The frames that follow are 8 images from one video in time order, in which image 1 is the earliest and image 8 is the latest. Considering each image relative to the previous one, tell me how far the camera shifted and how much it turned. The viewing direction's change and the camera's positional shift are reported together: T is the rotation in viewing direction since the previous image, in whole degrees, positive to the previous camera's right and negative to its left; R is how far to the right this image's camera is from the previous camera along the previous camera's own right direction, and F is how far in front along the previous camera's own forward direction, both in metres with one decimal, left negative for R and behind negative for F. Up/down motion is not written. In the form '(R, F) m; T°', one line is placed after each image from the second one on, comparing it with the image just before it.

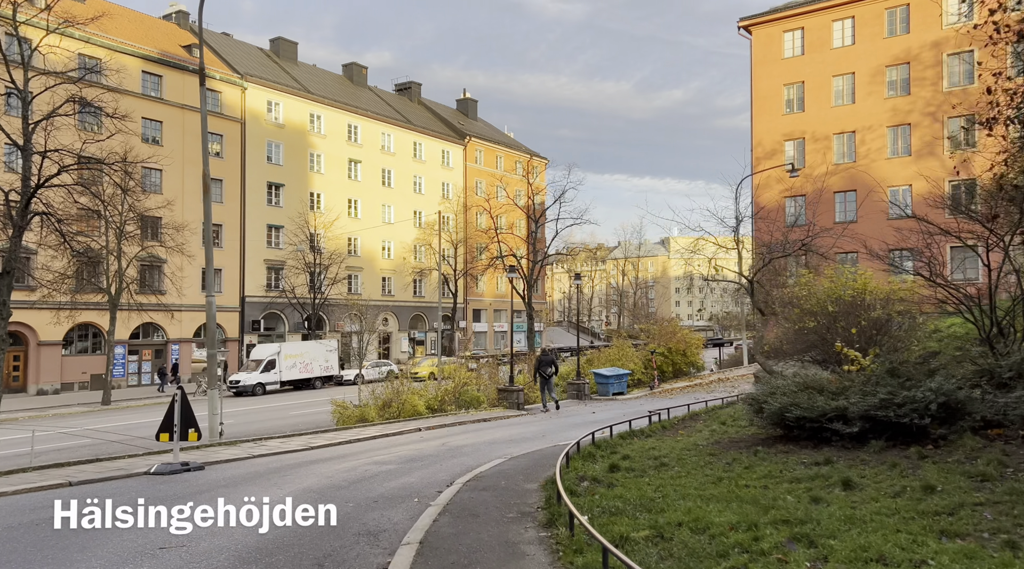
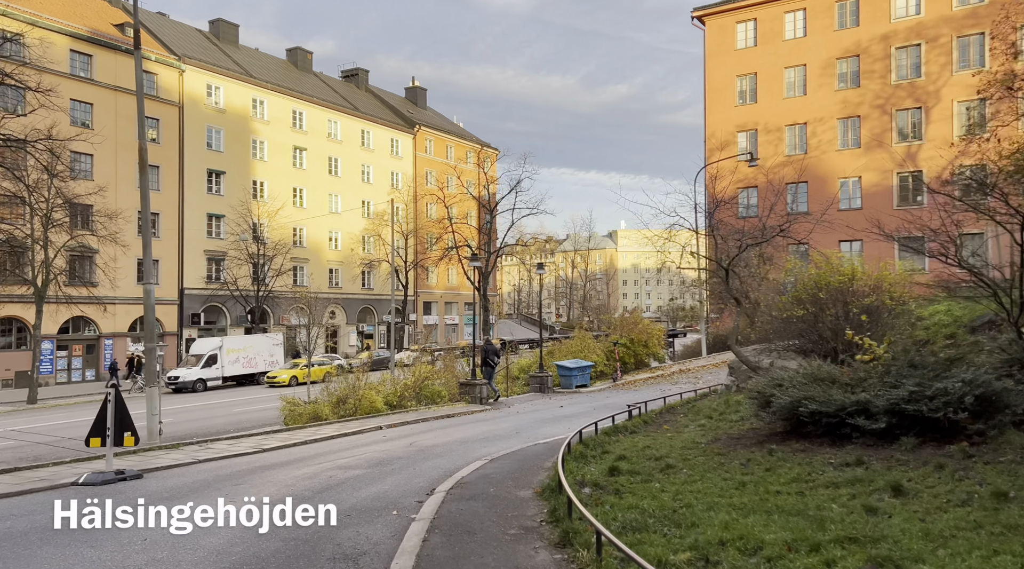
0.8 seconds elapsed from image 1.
(-0.4, +1.2) m; +4°
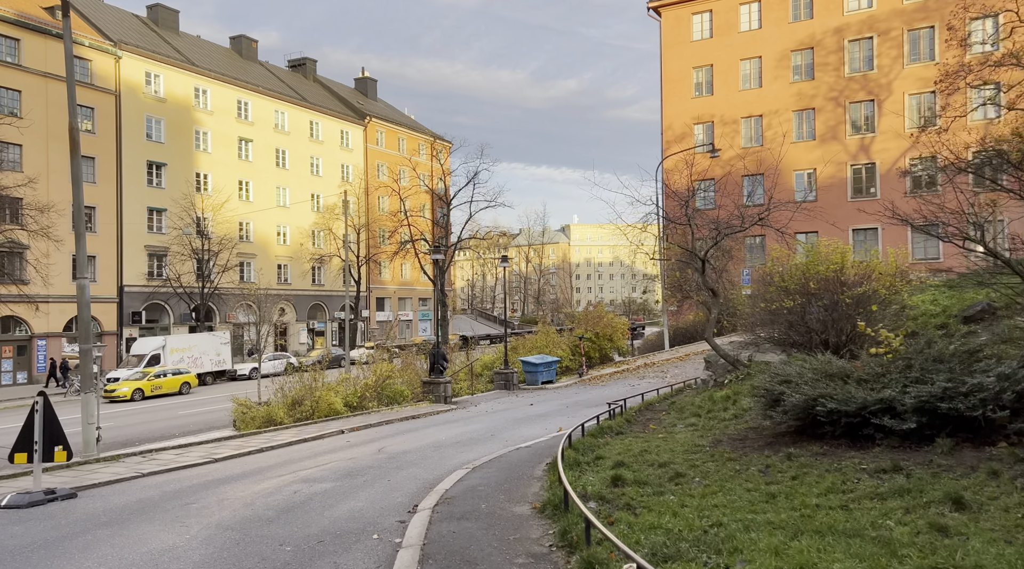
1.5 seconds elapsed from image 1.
(-0.4, +1.0) m; +3°
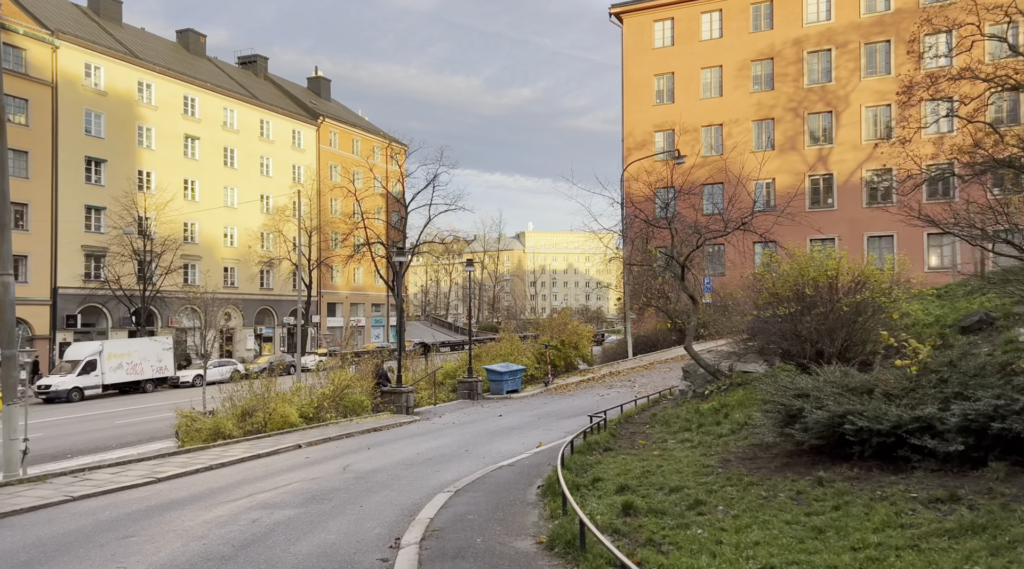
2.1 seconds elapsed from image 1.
(-0.4, +1.0) m; +3°
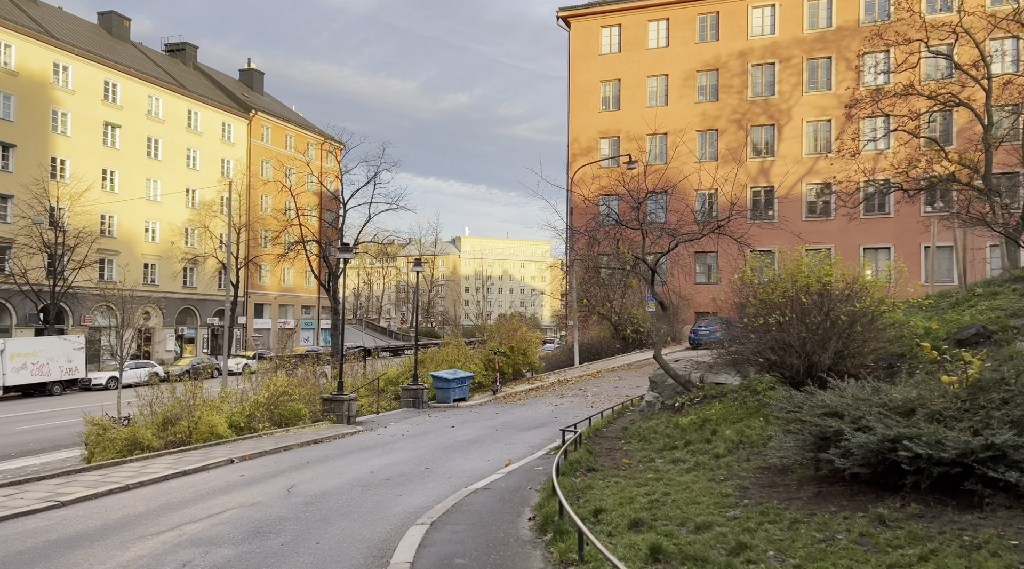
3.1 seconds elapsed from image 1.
(-0.5, +1.4) m; +5°
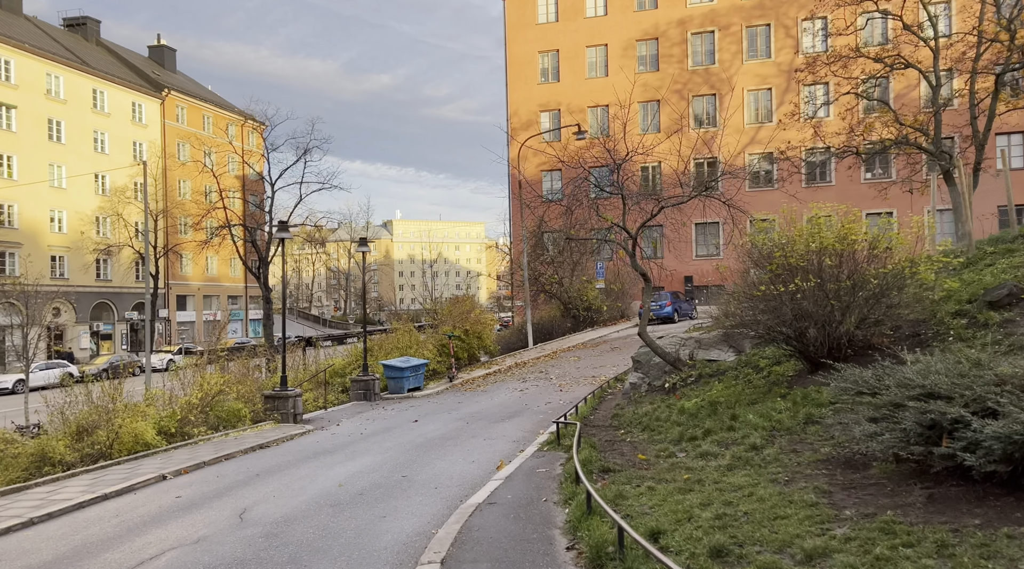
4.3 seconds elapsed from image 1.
(-0.6, +1.7) m; +5°
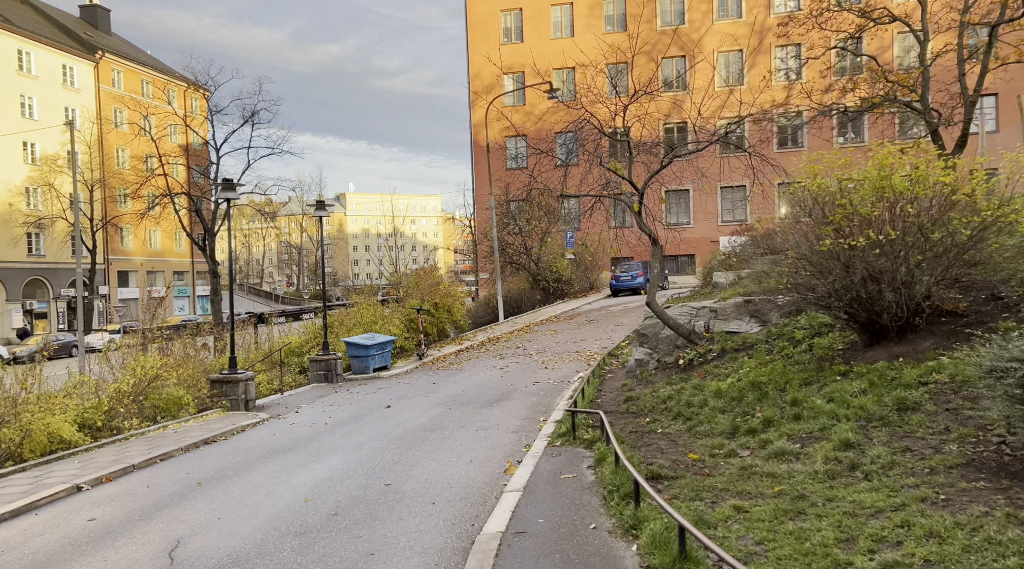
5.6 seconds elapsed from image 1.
(-0.5, +2.1) m; +3°
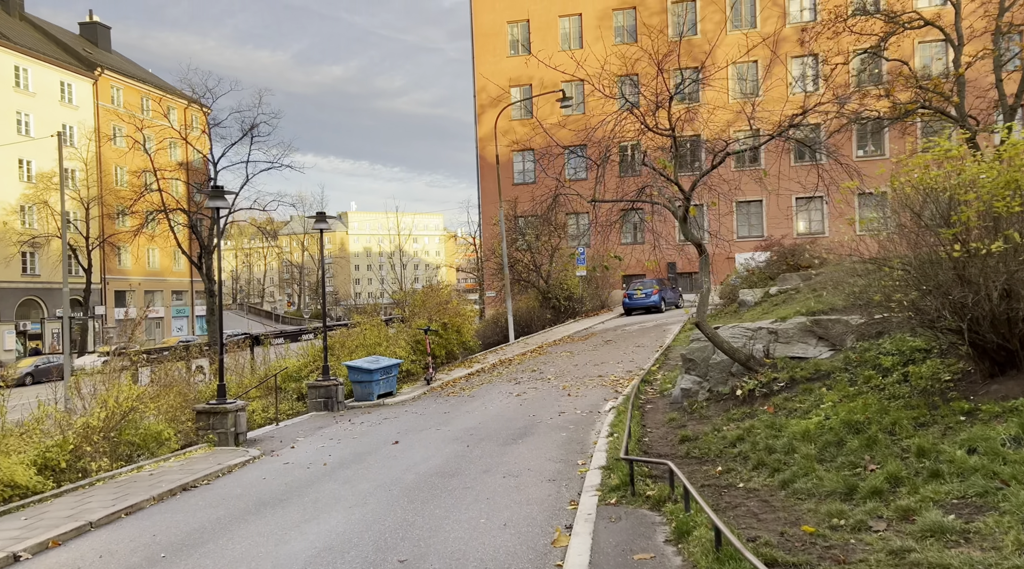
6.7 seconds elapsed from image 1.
(-0.3, +1.7) m; 0°
